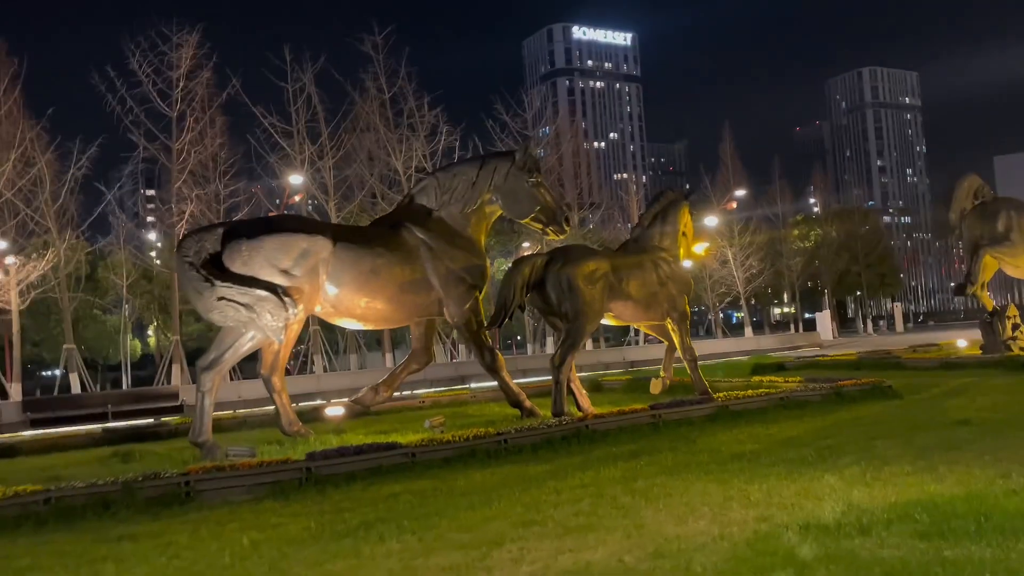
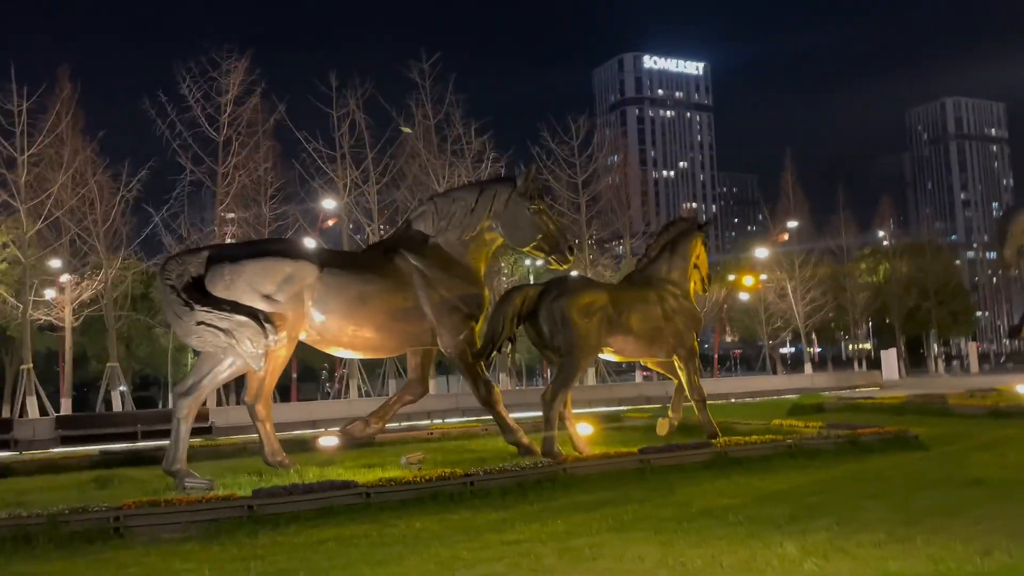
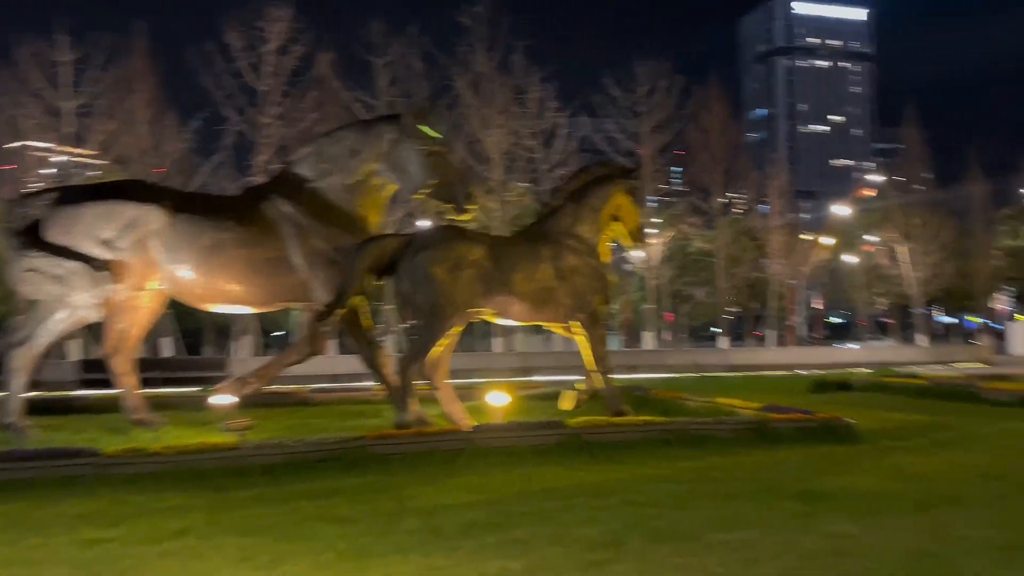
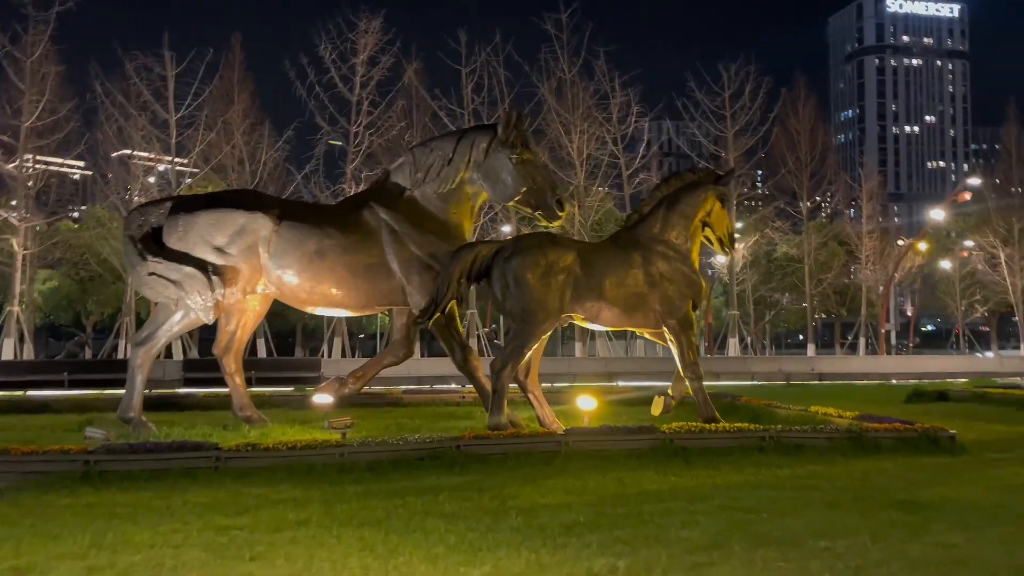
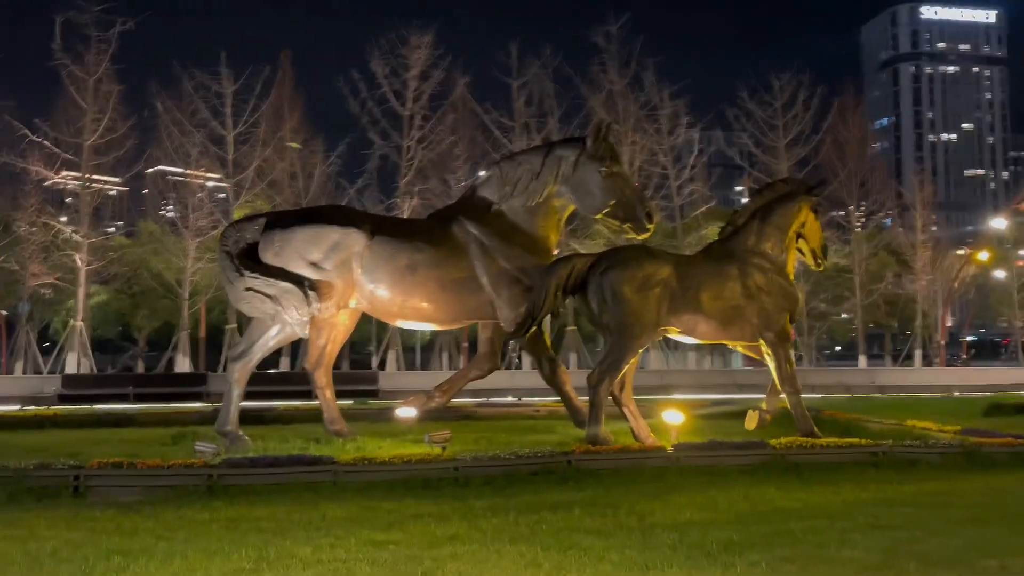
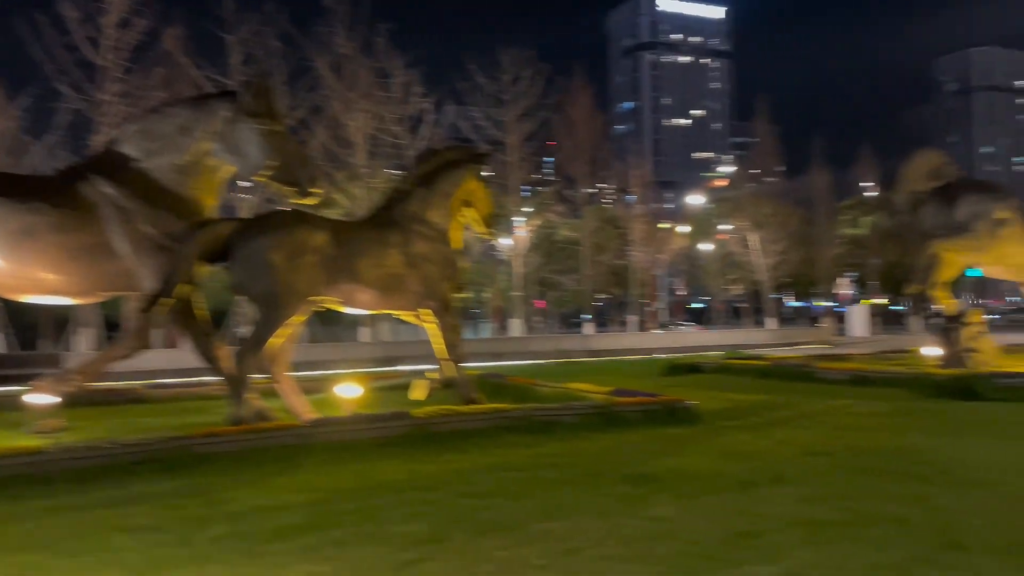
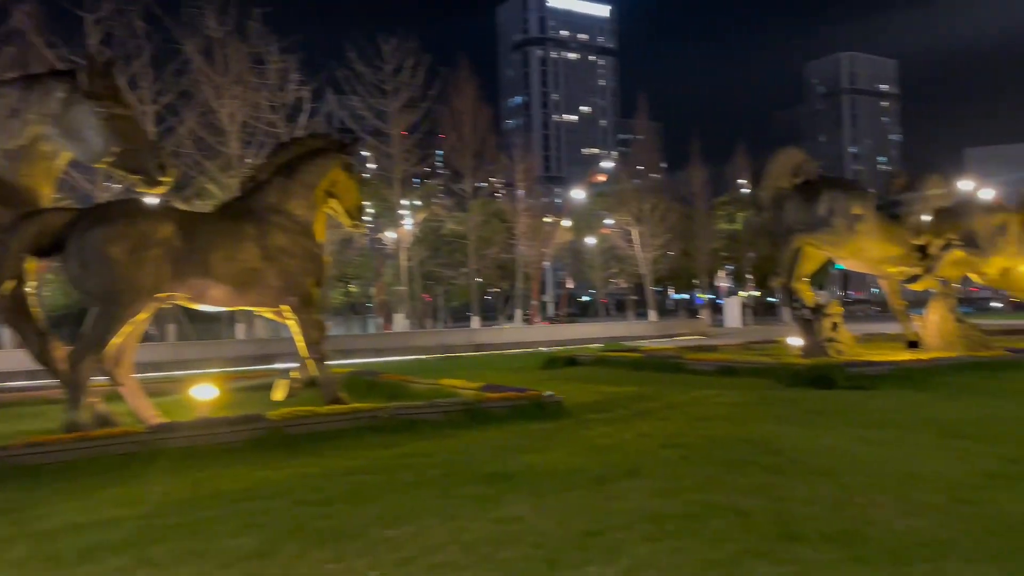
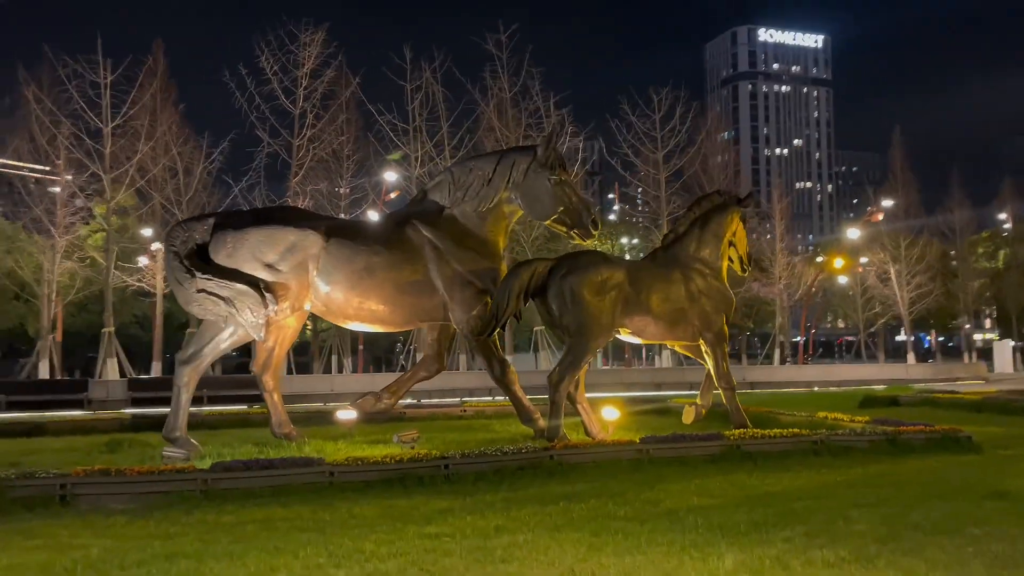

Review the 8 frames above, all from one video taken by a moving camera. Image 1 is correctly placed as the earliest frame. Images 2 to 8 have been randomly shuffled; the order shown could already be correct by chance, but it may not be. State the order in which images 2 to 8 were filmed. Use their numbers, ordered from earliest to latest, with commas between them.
2, 8, 5, 4, 3, 6, 7
